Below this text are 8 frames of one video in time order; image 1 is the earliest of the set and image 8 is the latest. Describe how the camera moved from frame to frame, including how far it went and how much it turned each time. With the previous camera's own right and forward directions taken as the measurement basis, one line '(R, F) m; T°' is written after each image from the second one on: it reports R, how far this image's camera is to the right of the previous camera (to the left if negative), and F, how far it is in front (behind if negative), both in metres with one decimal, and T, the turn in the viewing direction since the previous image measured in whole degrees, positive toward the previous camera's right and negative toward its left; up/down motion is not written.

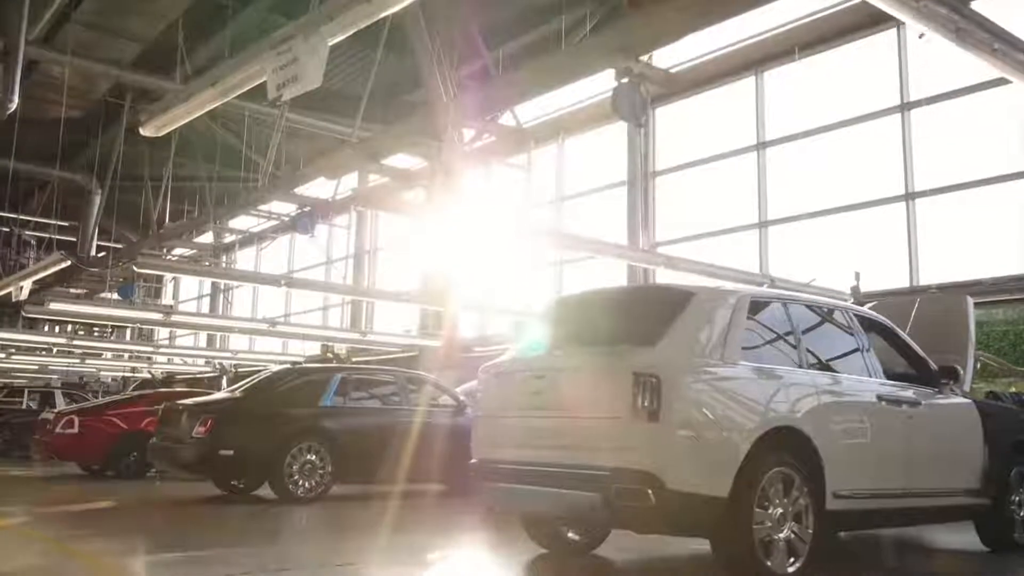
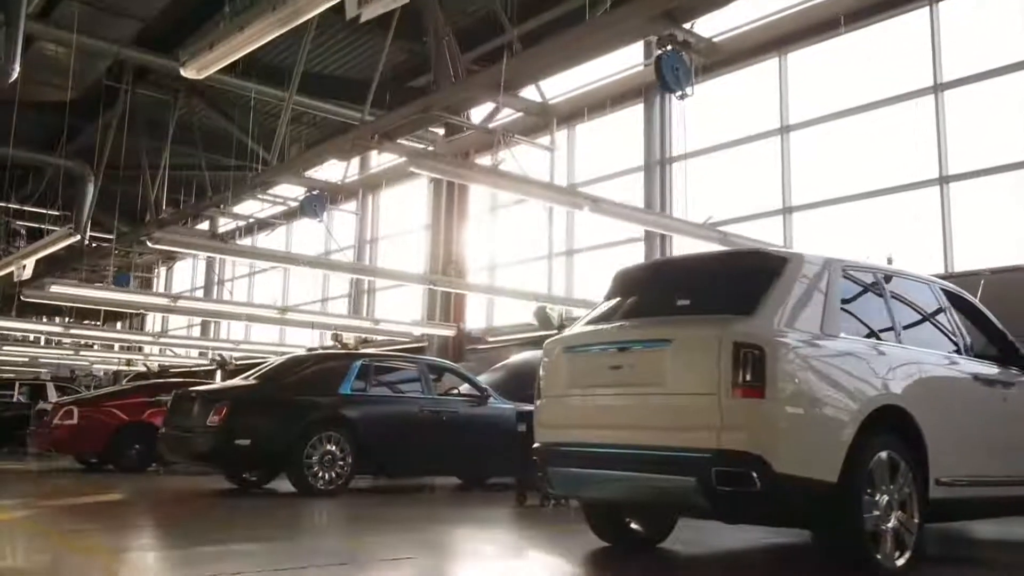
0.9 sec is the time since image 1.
(-0.4, +0.4) m; +1°
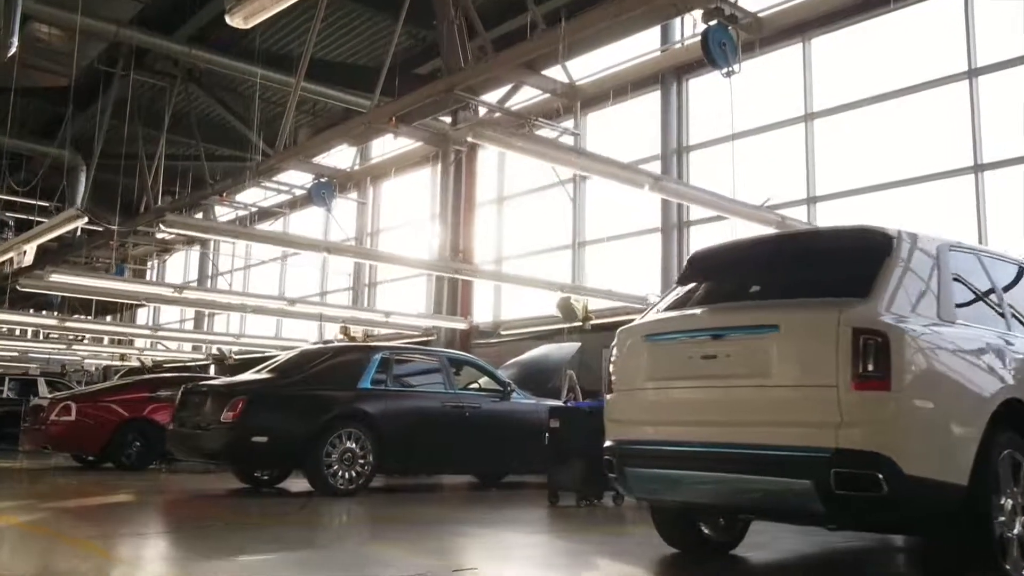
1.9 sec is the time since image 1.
(-0.4, +0.4) m; +1°
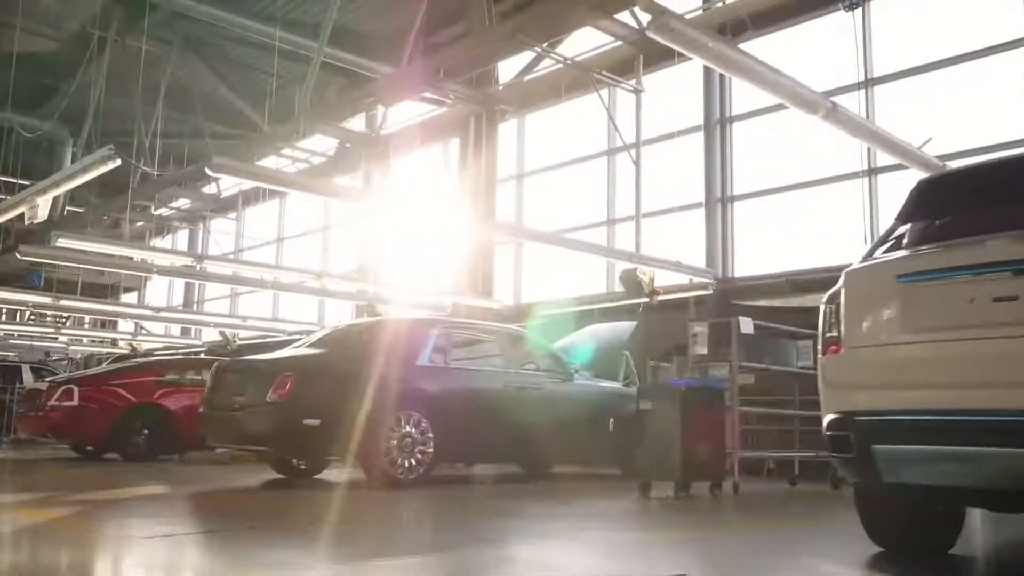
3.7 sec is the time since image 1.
(-0.8, +0.9) m; +2°
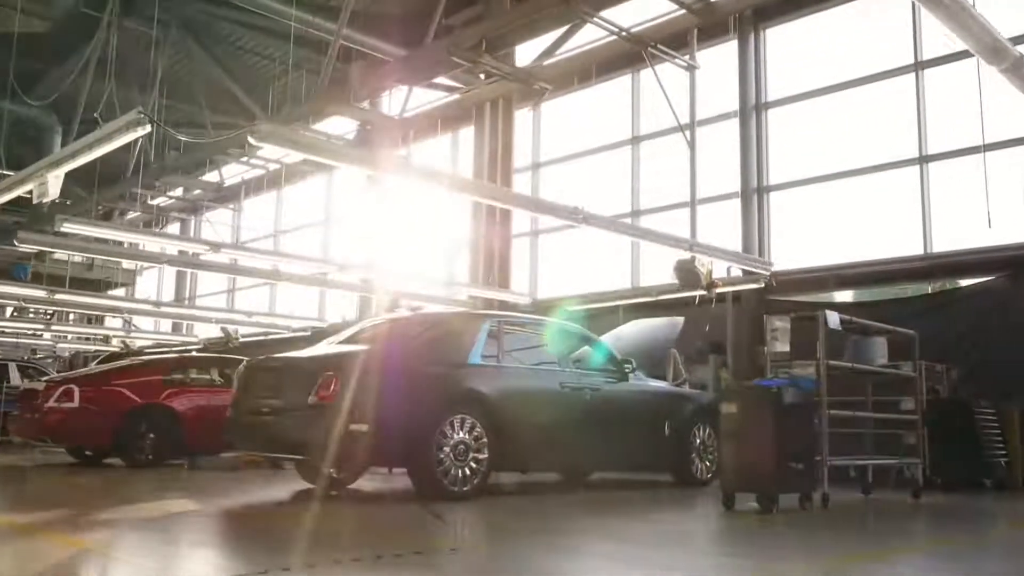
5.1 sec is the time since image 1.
(-0.6, +0.7) m; +1°
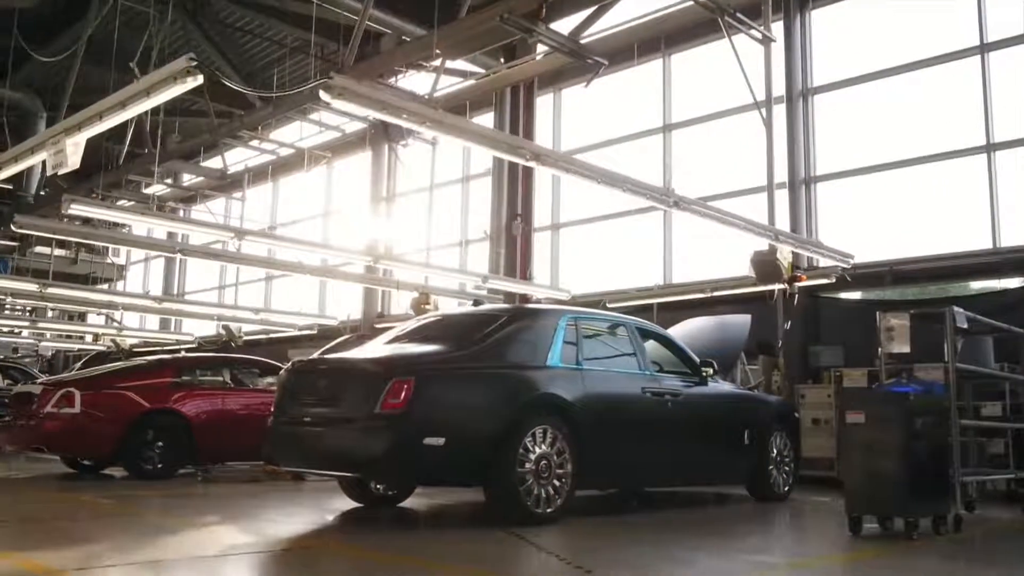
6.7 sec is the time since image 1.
(-0.7, +0.8) m; +2°
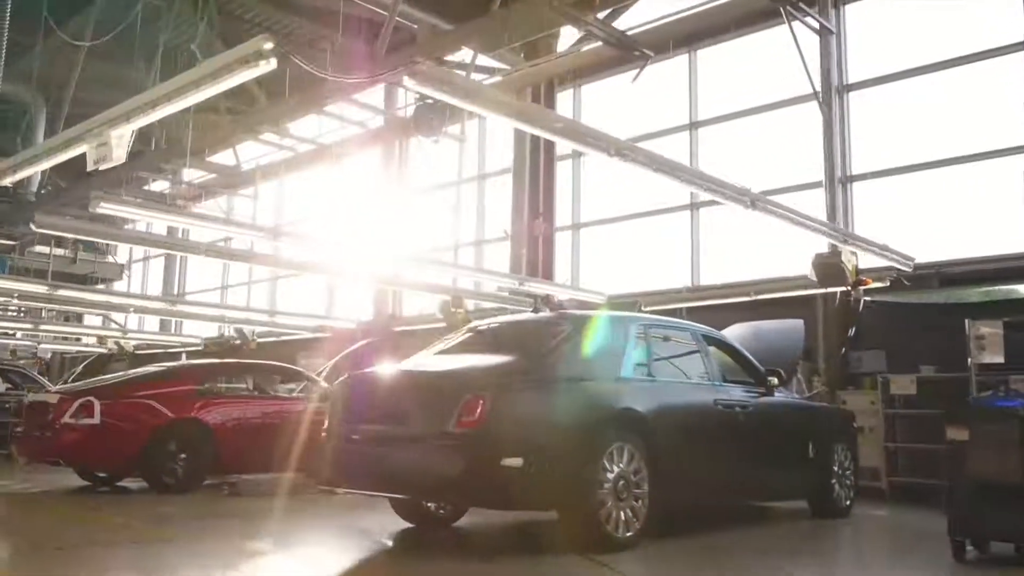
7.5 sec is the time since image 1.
(-0.5, +0.4) m; +1°
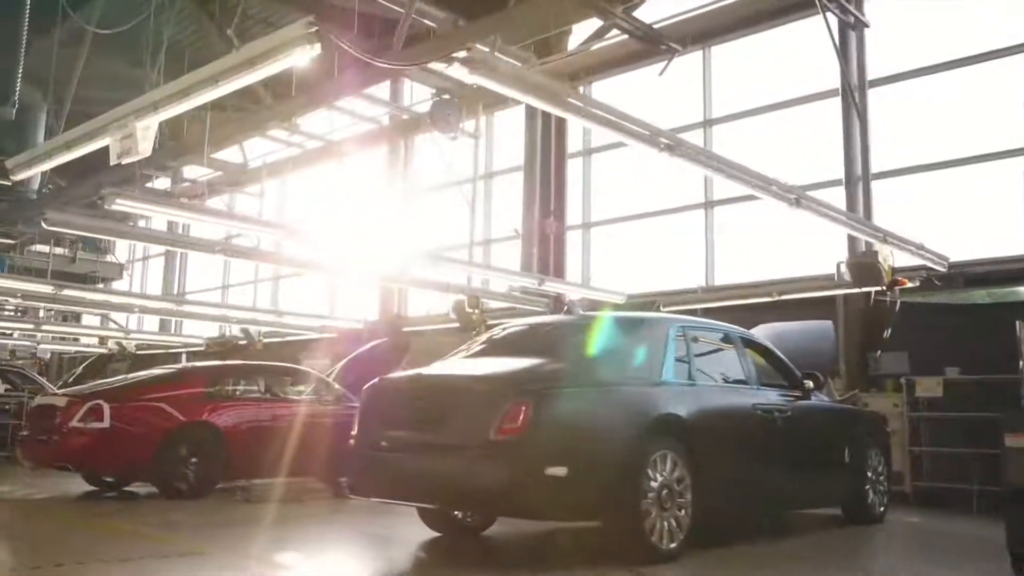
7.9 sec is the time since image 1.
(-0.2, +0.2) m; 0°
